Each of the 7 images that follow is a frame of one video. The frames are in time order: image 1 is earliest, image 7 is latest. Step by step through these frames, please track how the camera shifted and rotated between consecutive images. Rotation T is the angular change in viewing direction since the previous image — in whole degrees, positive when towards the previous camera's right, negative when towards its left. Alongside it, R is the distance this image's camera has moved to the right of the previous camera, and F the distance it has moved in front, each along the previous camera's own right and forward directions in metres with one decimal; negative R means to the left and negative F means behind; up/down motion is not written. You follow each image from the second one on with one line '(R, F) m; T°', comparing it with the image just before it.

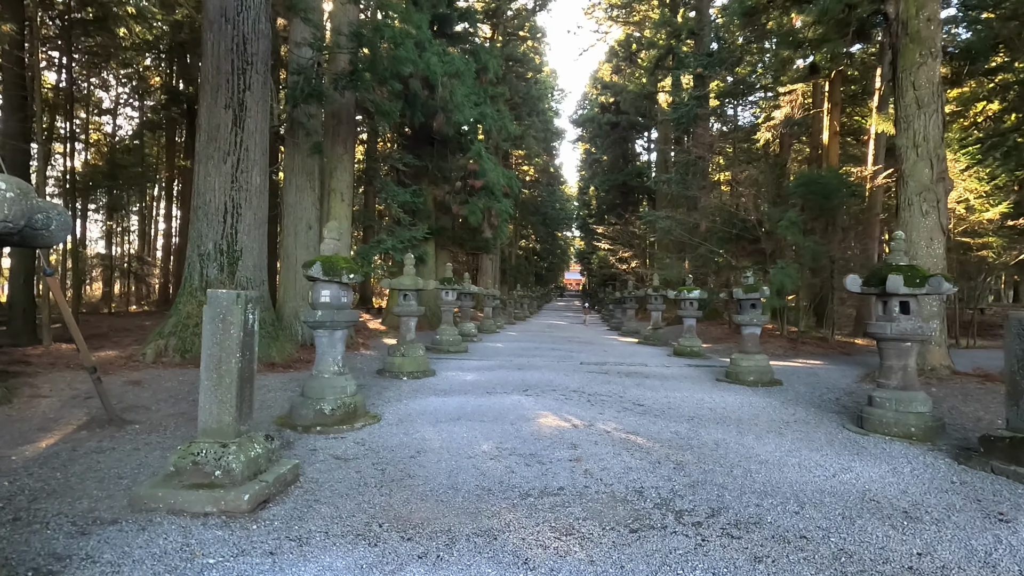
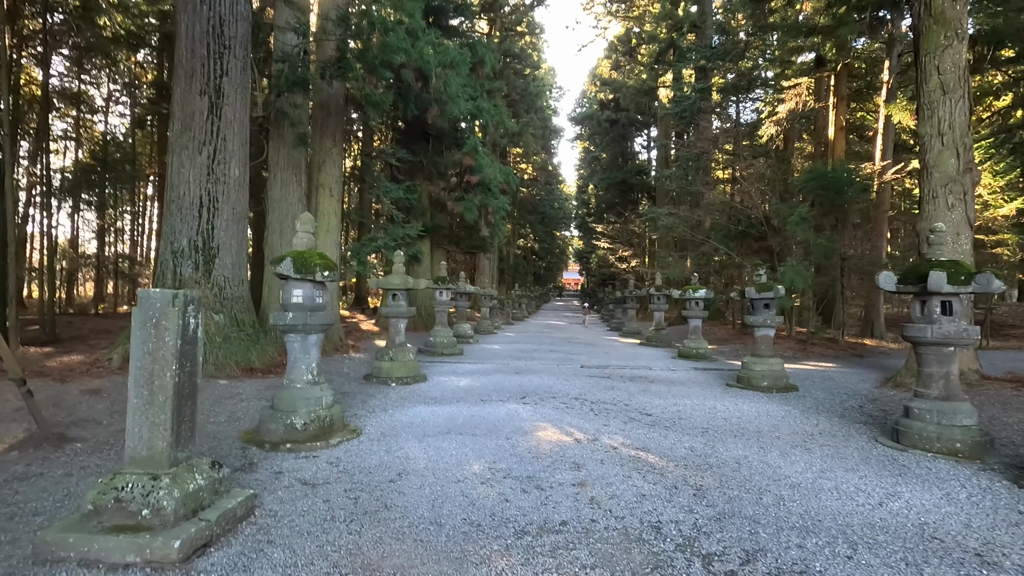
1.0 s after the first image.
(0.0, +0.5) m; 0°
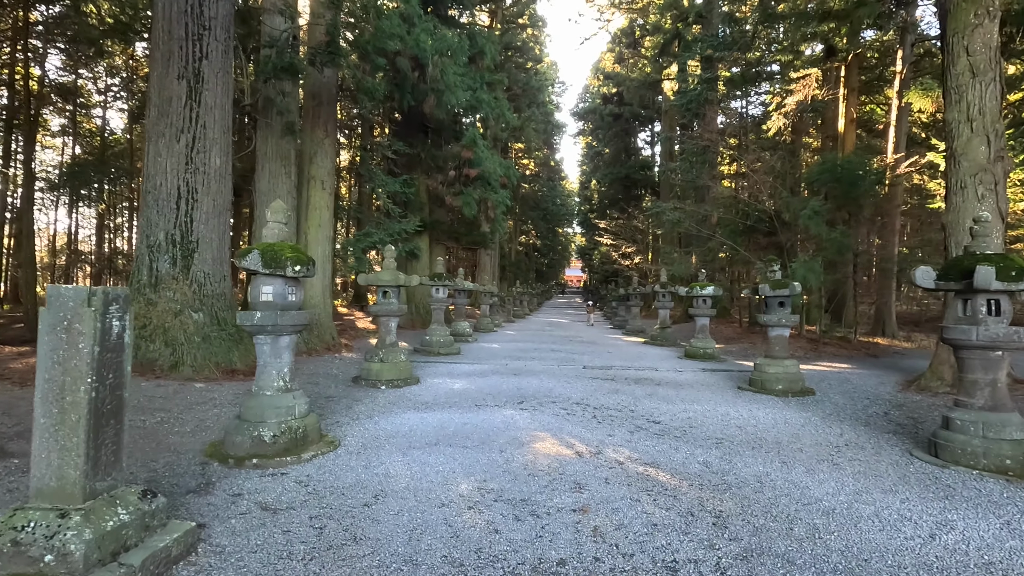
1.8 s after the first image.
(+0.1, +0.4) m; 0°
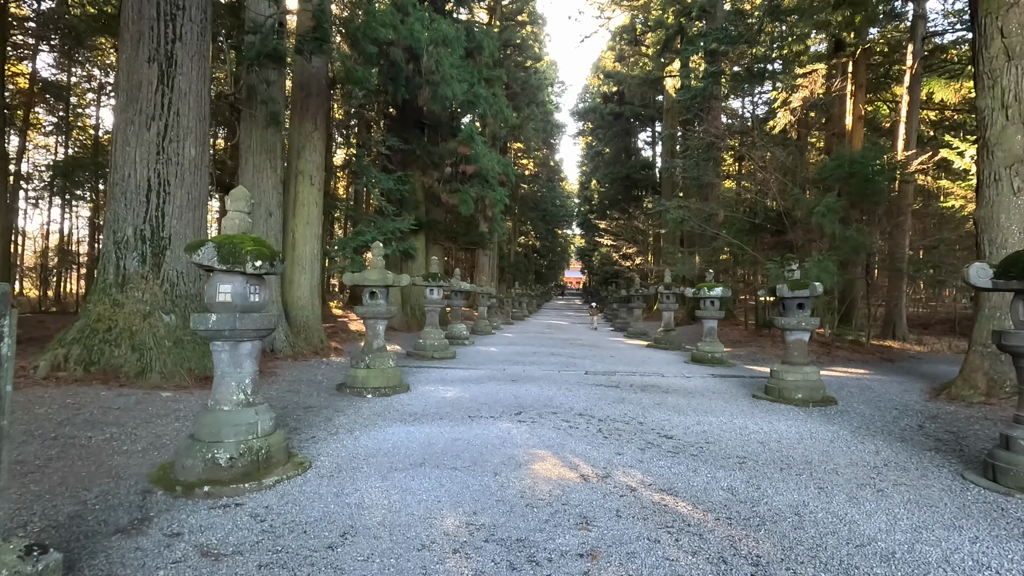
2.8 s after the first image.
(0.0, +0.5) m; 0°
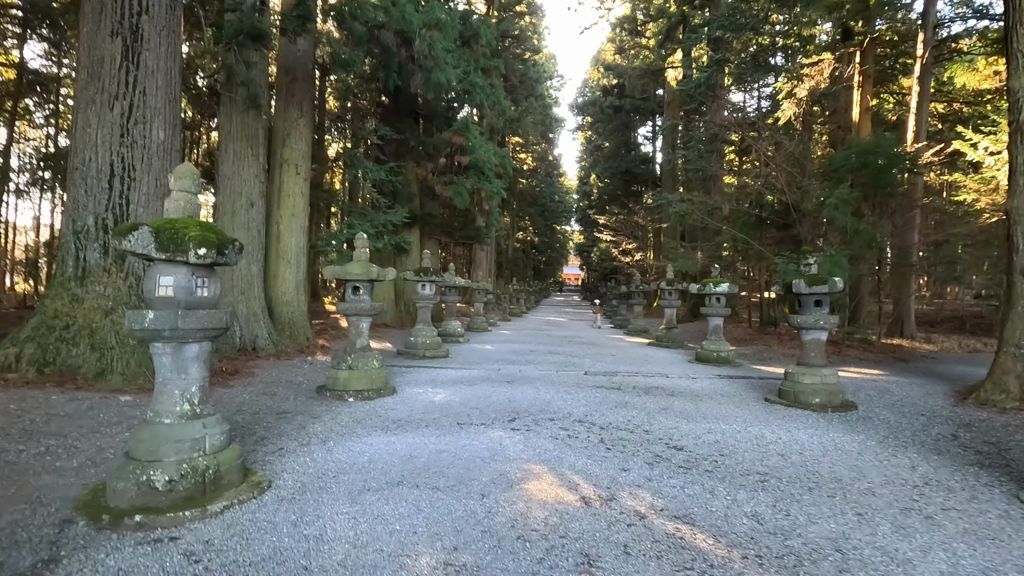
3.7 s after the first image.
(0.0, +0.5) m; 0°
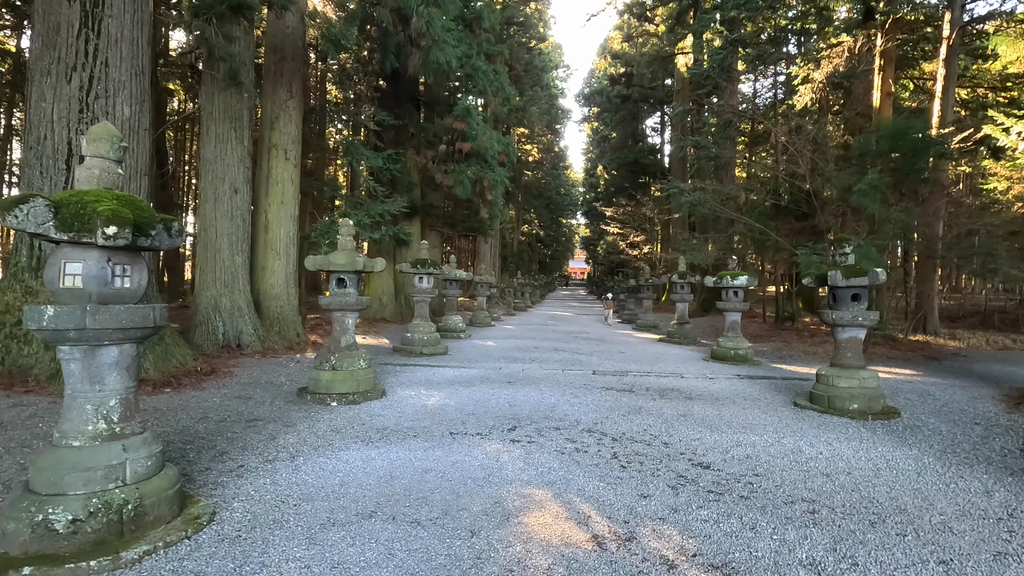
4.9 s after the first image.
(0.0, +0.6) m; -1°
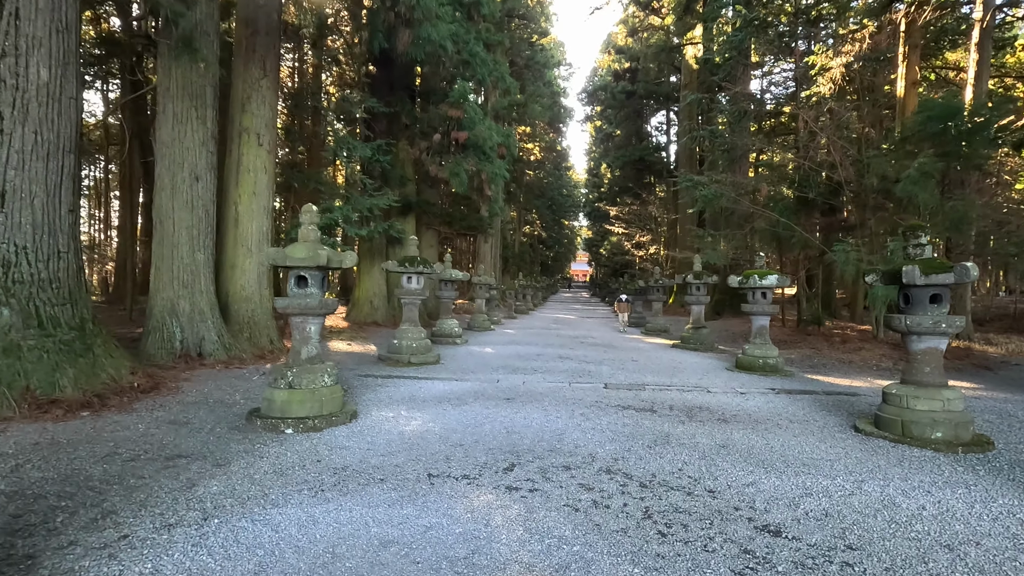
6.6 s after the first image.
(0.0, +1.0) m; 0°
